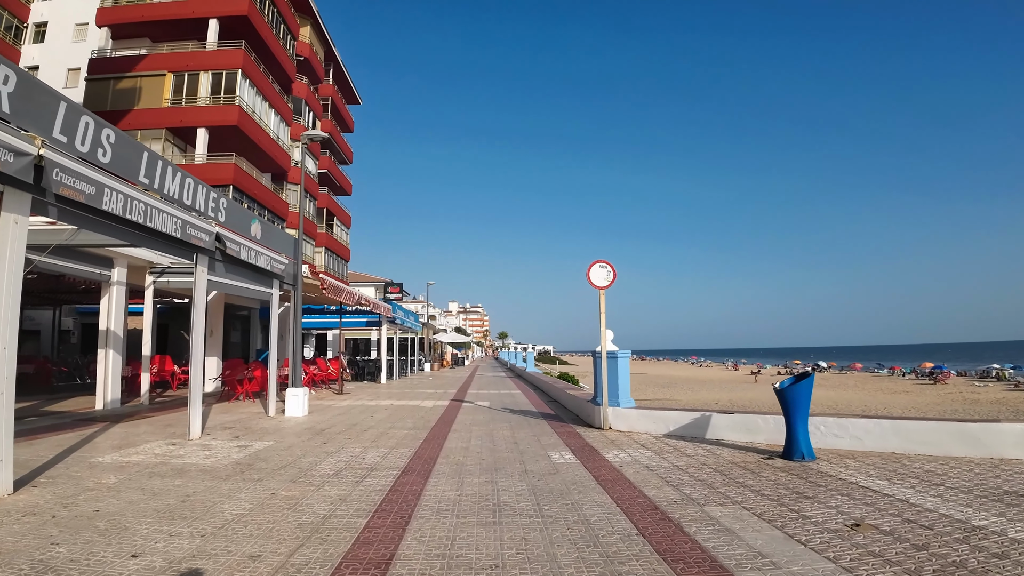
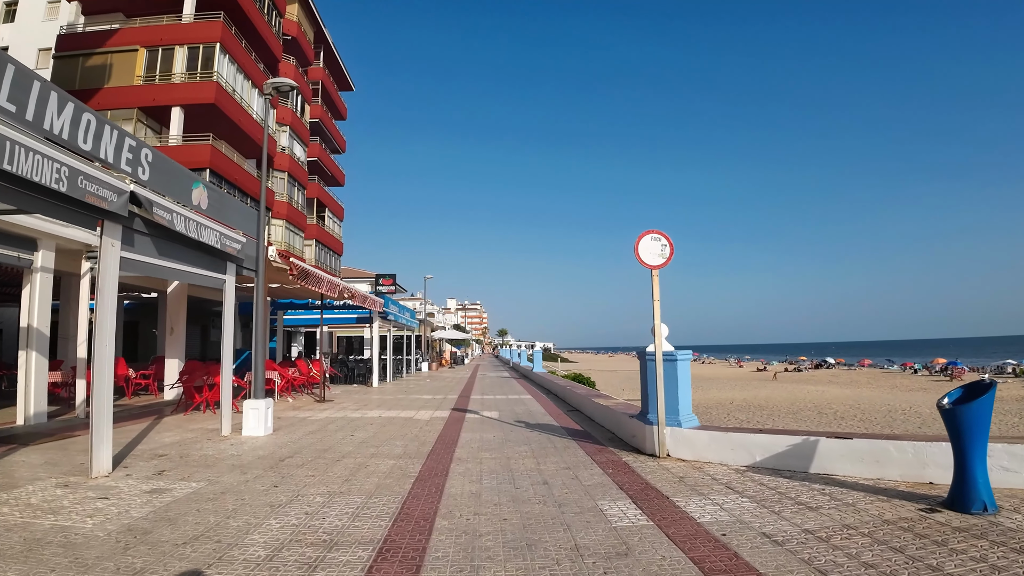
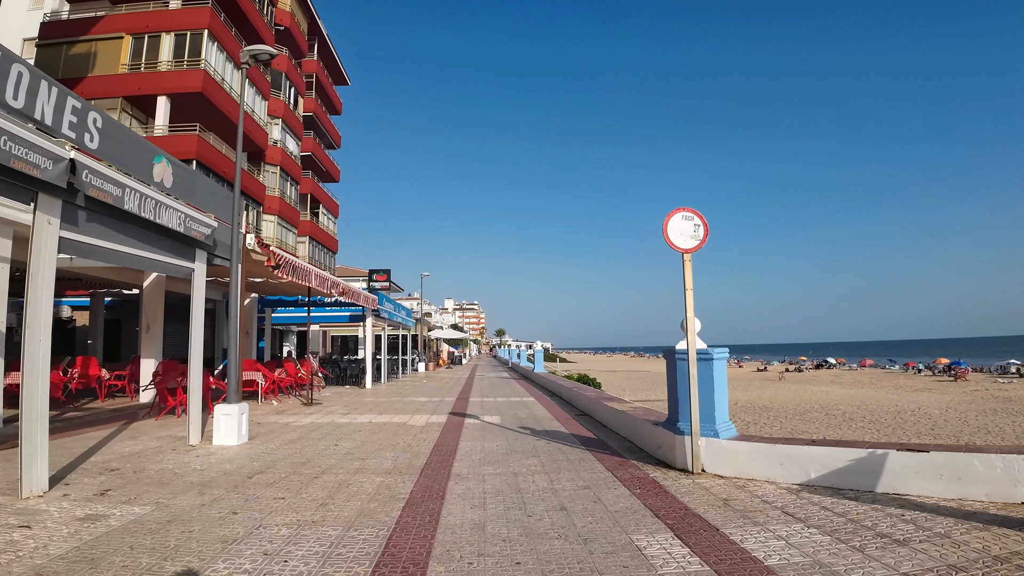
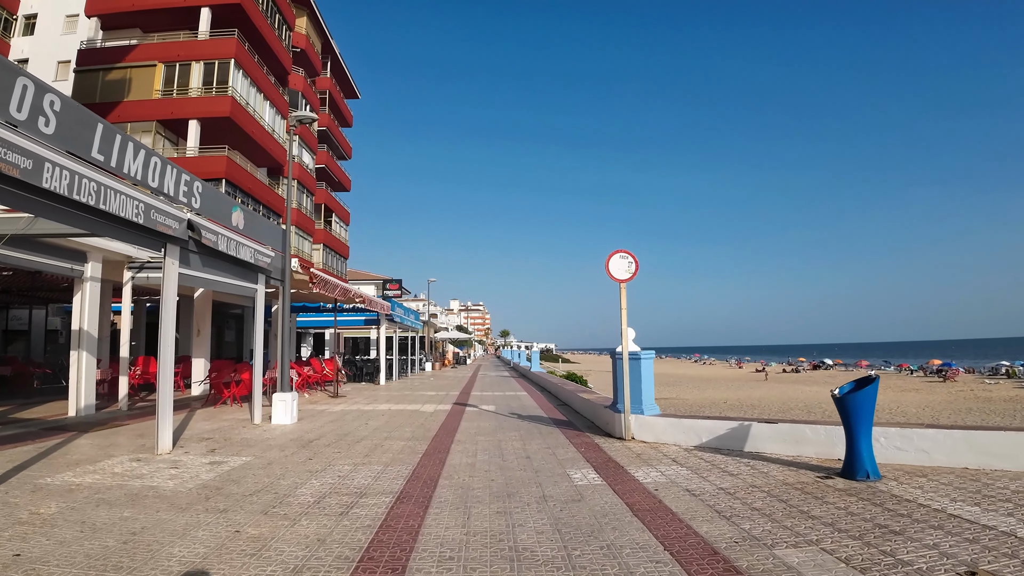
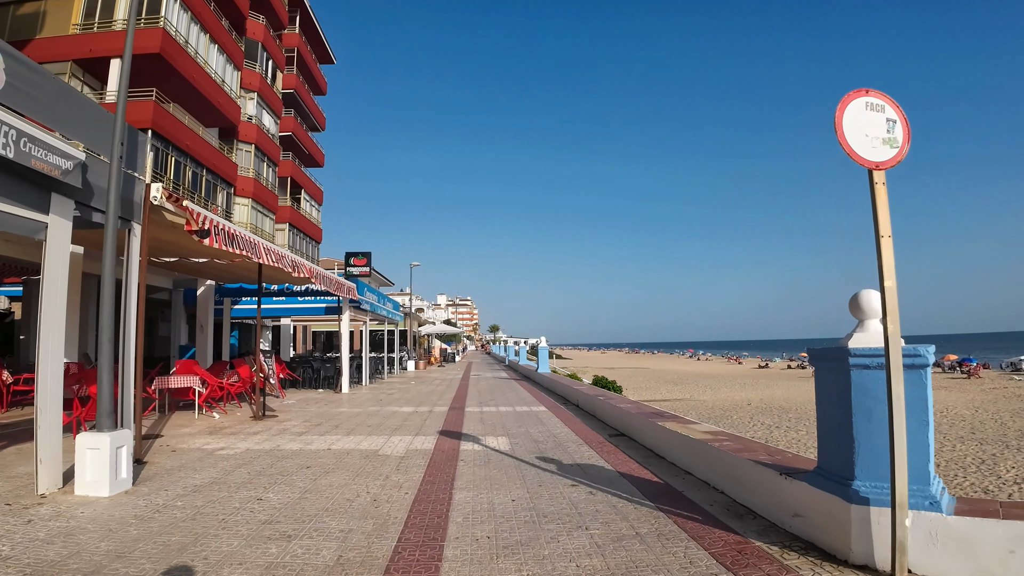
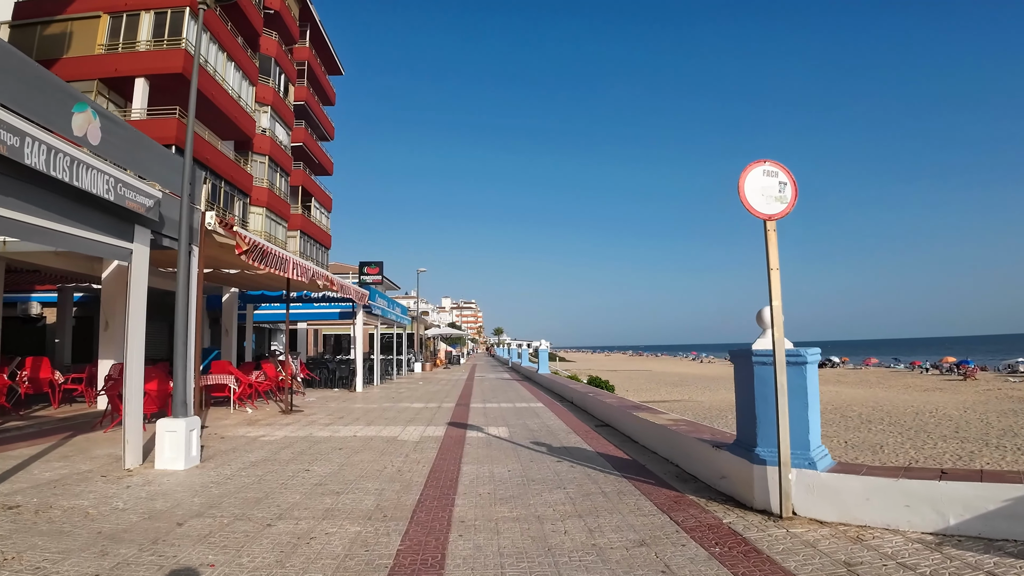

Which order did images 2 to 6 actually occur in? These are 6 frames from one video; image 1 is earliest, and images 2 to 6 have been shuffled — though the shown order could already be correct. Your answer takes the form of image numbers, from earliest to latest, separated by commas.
4, 2, 3, 6, 5
